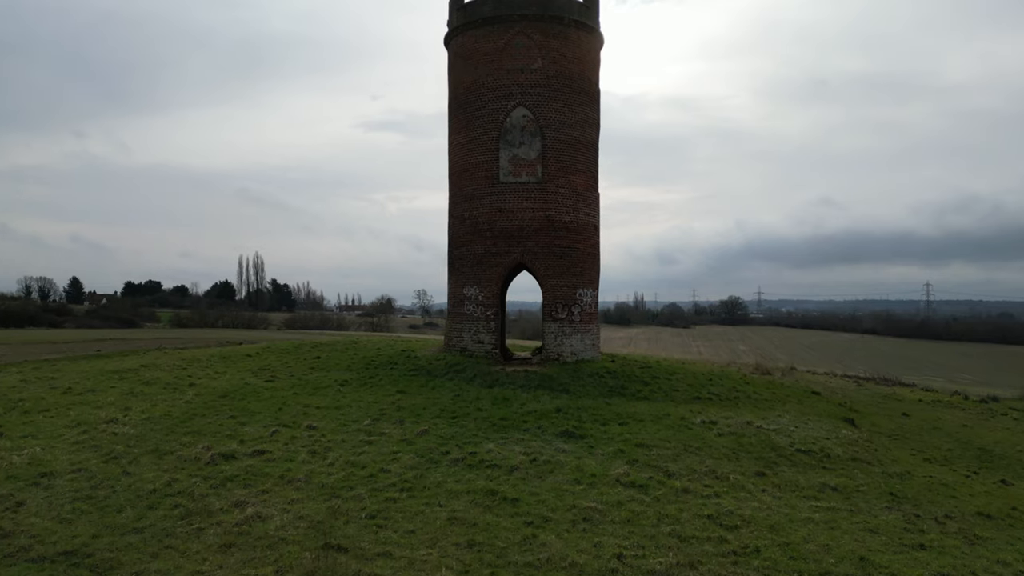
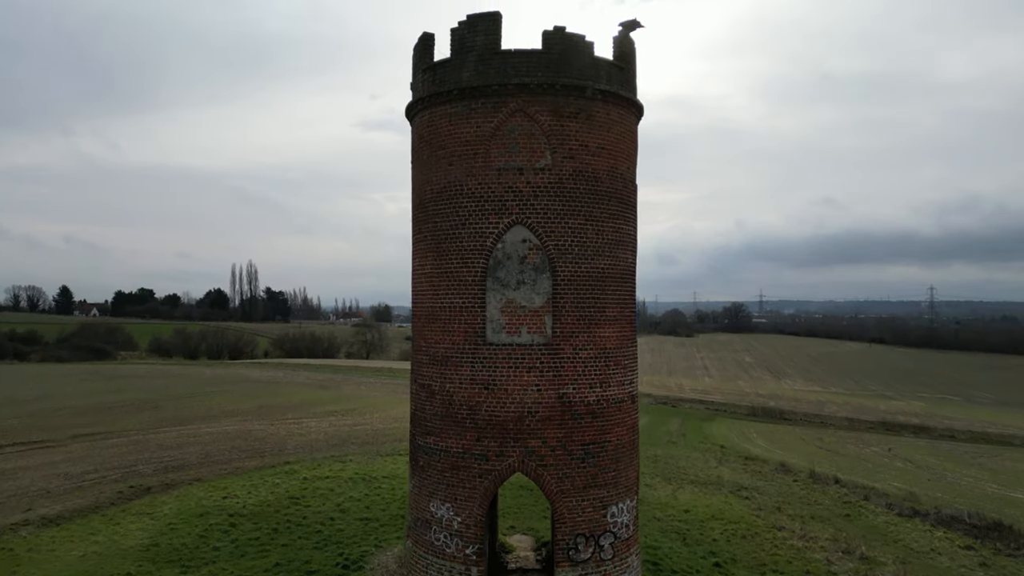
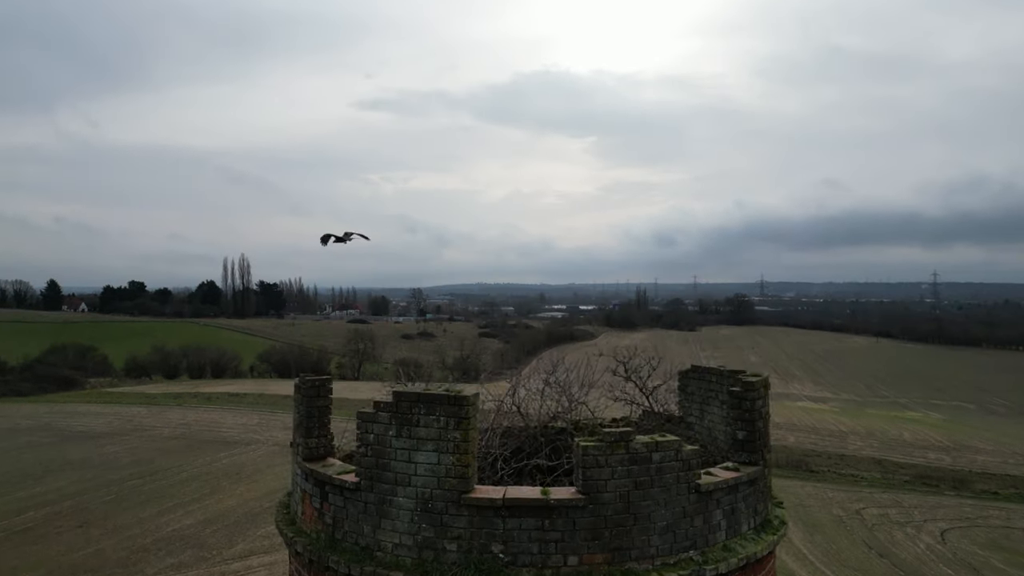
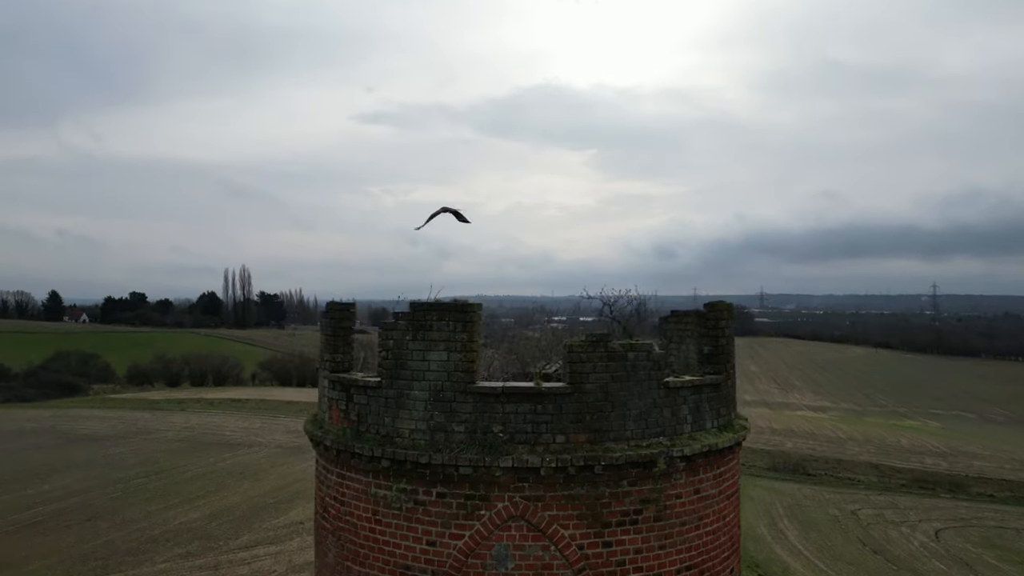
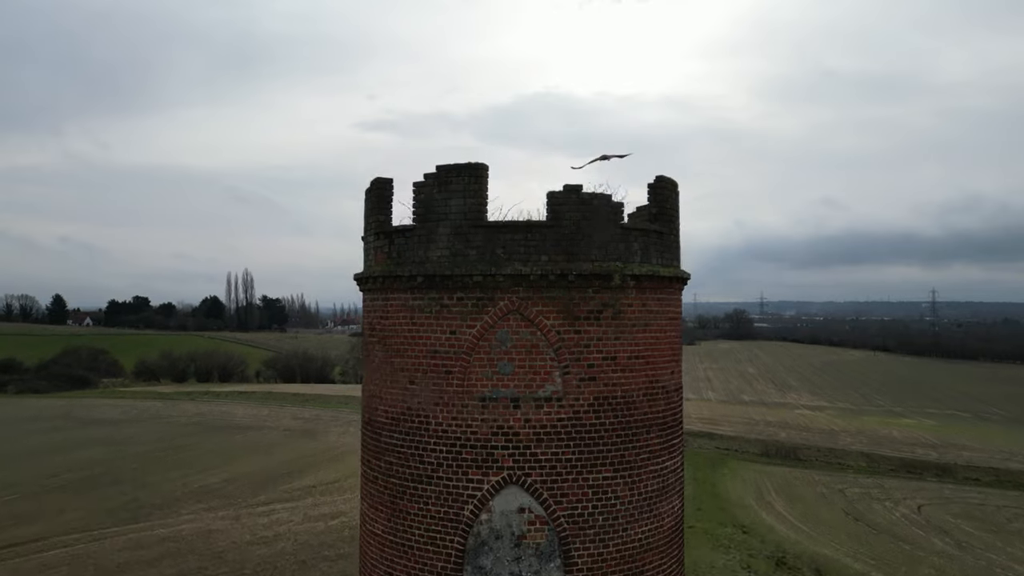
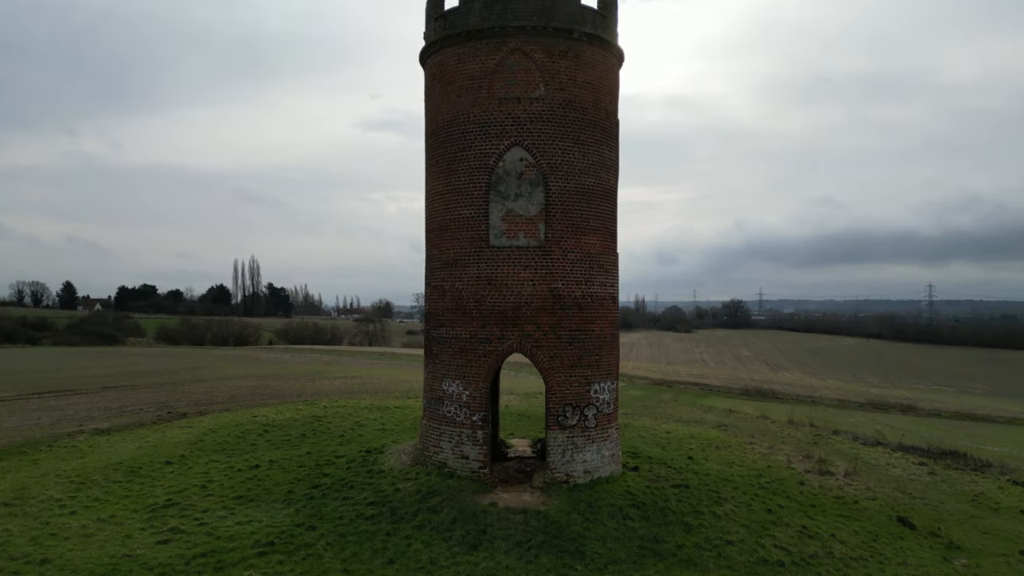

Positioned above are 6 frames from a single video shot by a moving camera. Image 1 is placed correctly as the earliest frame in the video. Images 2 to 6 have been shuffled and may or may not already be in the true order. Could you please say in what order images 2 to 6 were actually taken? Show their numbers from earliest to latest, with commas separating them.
6, 2, 5, 4, 3
